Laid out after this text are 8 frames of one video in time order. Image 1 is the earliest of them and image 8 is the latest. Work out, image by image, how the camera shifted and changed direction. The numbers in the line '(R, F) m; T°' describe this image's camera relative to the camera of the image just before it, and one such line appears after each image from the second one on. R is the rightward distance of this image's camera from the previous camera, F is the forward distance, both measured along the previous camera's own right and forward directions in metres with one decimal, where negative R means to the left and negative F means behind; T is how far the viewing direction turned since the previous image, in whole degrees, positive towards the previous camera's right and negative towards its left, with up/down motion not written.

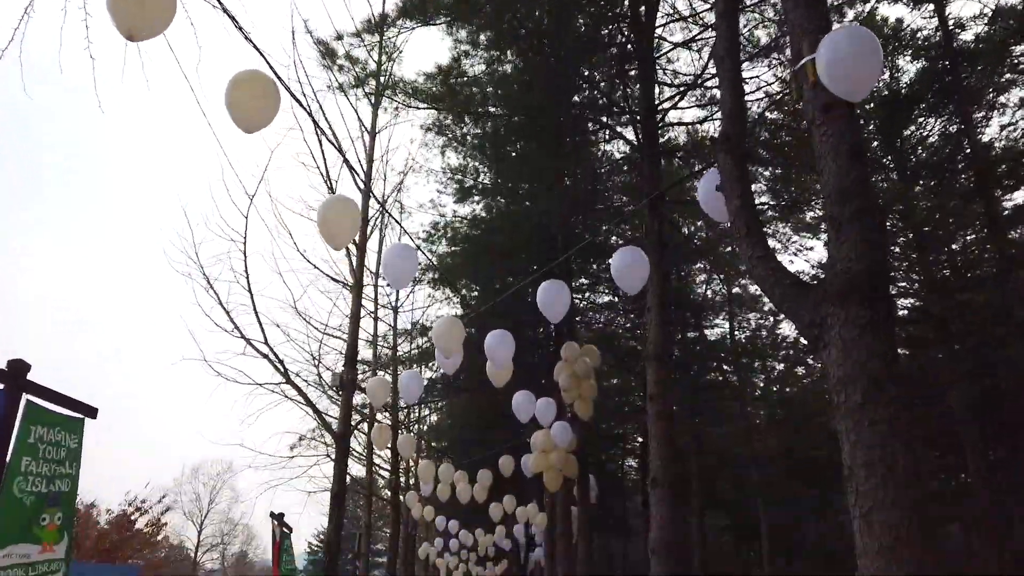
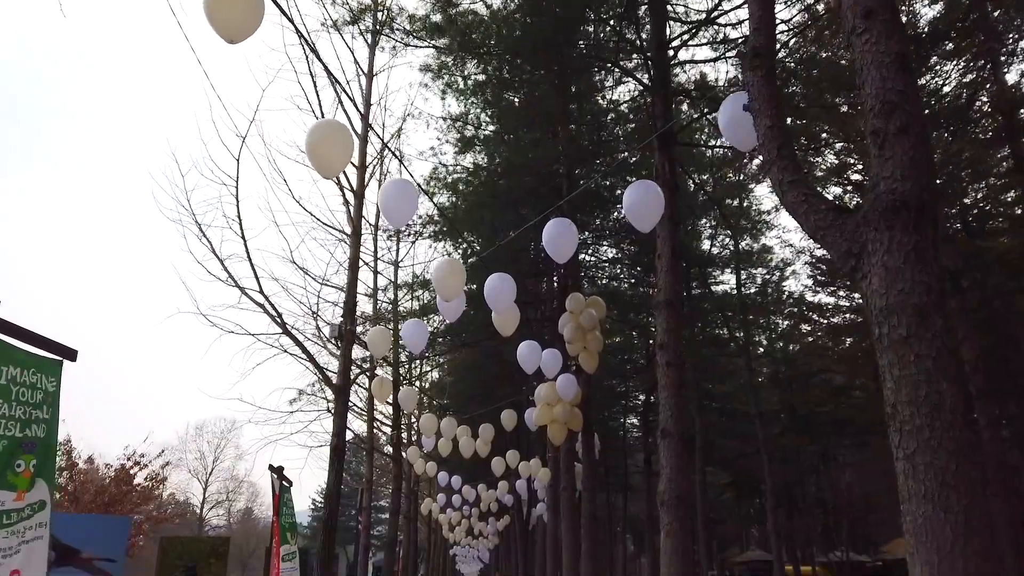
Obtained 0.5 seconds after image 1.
(0.0, +0.4) m; 0°
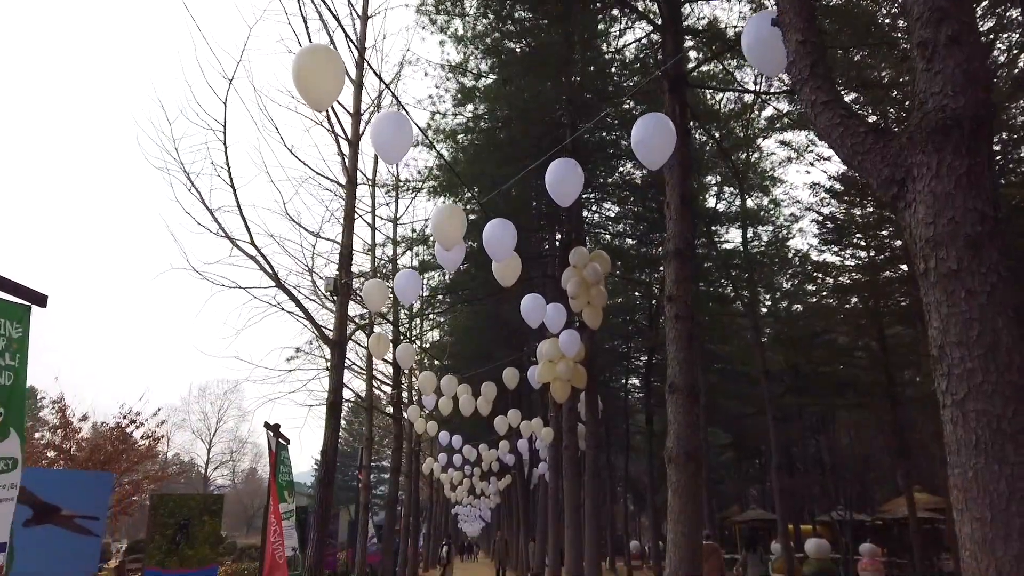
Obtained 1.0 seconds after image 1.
(0.0, +0.4) m; 0°
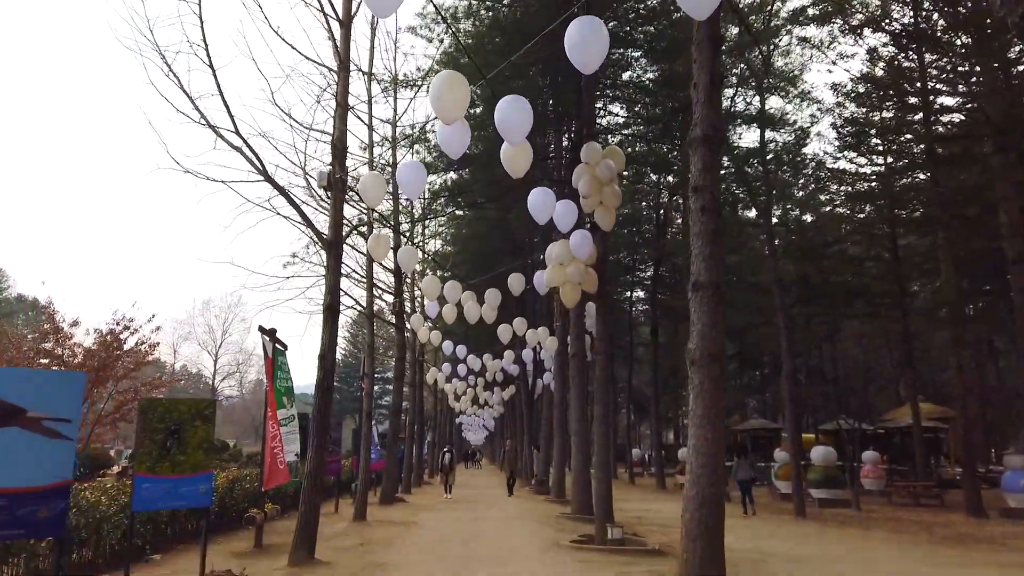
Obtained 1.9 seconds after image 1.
(-0.1, +0.7) m; 0°
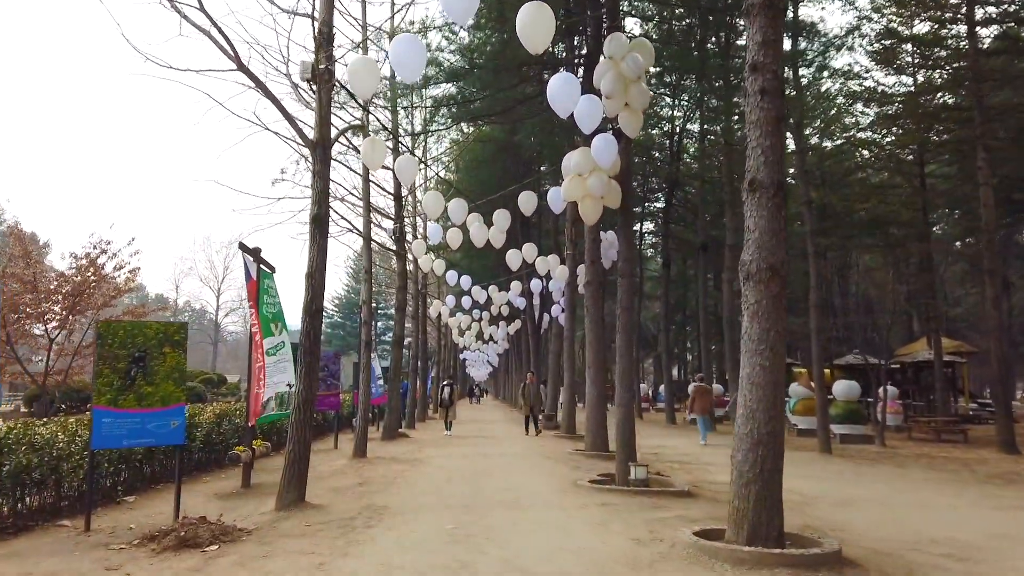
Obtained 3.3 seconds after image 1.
(-0.1, +1.2) m; 0°
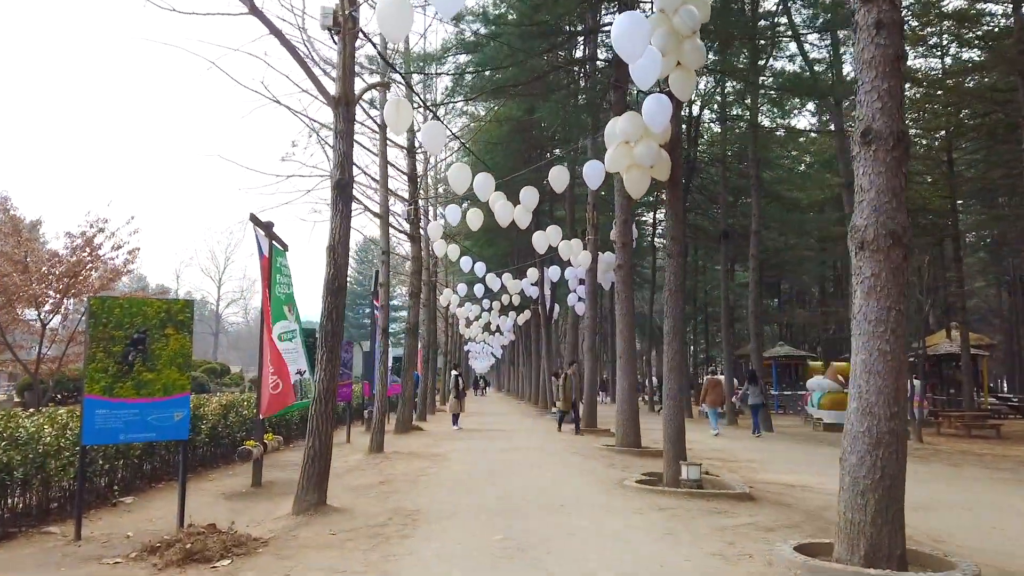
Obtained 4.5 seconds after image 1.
(-0.4, +0.9) m; 0°
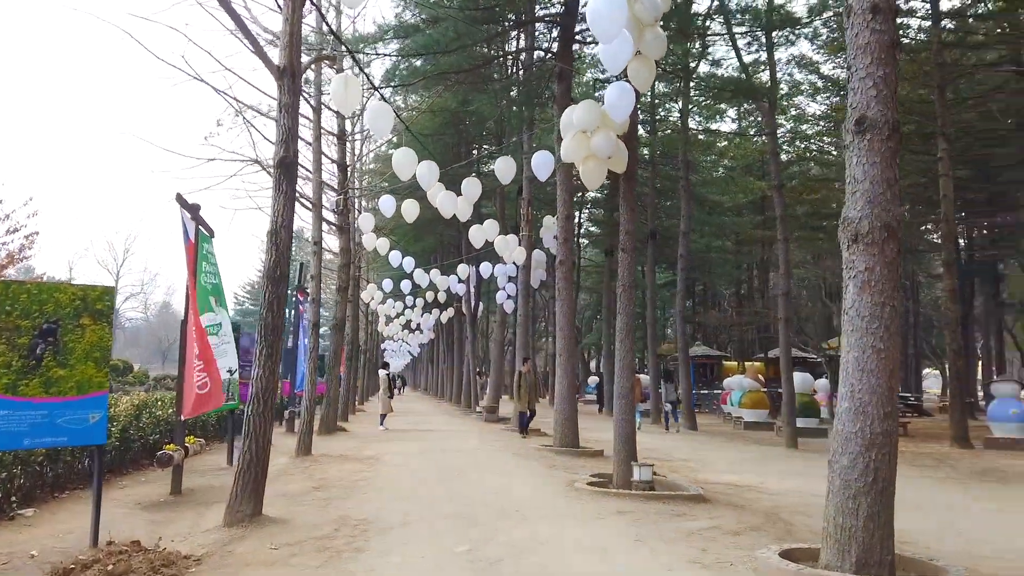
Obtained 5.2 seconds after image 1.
(-0.4, +0.5) m; +6°
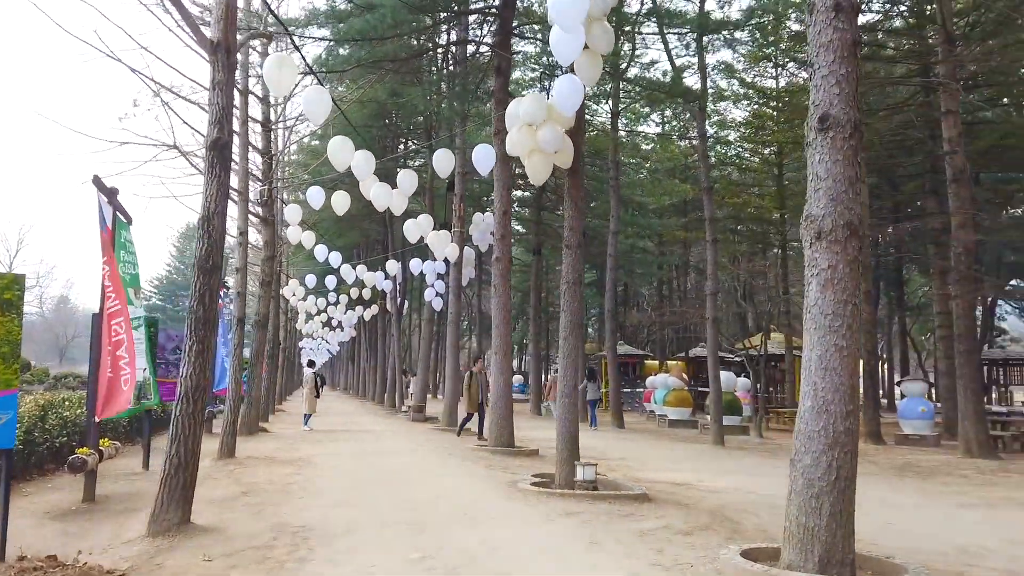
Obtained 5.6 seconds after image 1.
(-0.2, +0.2) m; +6°
